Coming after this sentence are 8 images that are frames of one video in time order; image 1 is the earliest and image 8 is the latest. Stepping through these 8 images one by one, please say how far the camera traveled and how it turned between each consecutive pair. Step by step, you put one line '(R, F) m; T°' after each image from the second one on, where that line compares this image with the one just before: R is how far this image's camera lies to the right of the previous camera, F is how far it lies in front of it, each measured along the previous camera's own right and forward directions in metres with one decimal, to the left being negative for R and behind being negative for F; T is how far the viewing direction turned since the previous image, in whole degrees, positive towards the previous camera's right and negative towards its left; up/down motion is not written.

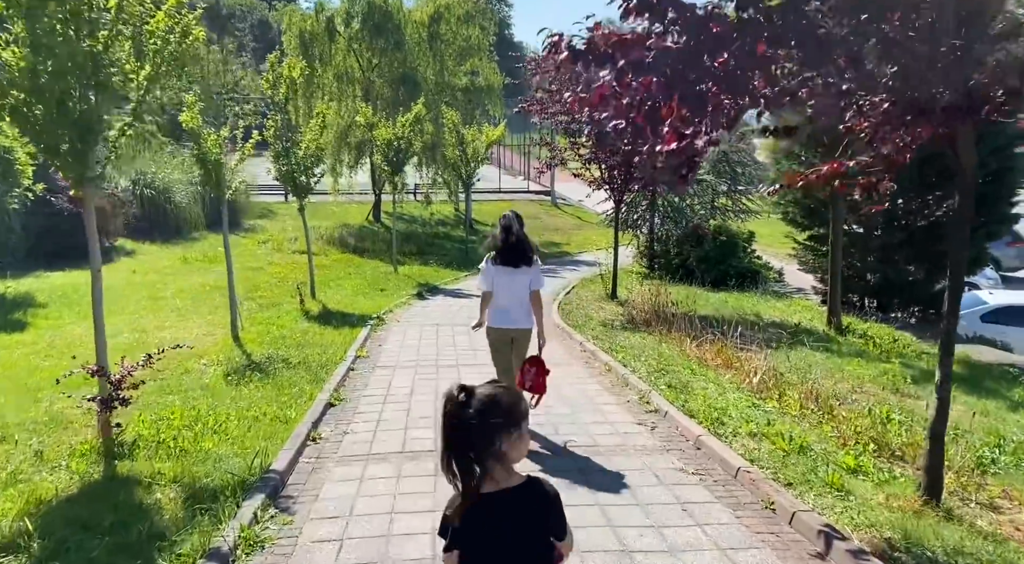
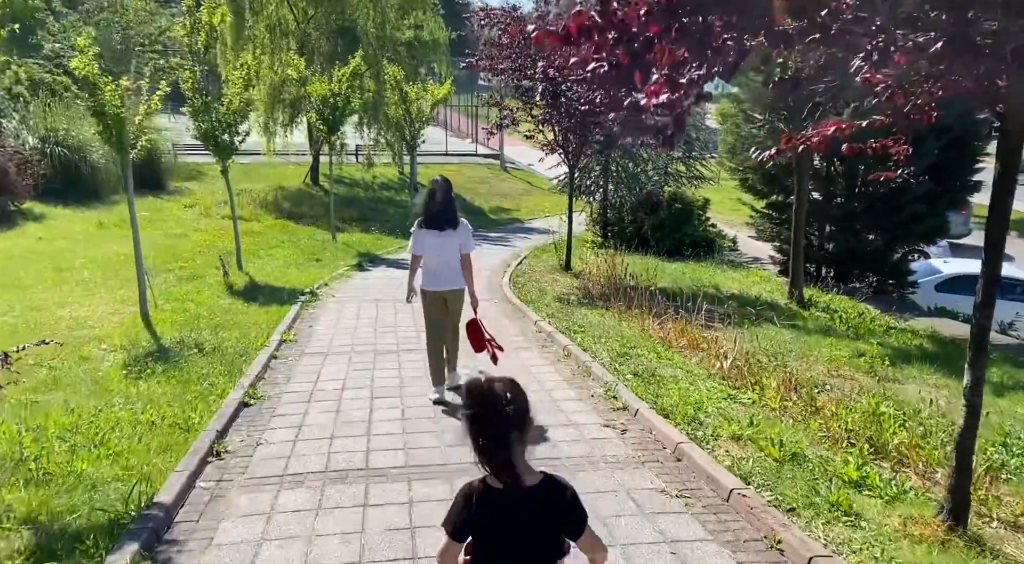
(0.0, +1.0) m; +4°
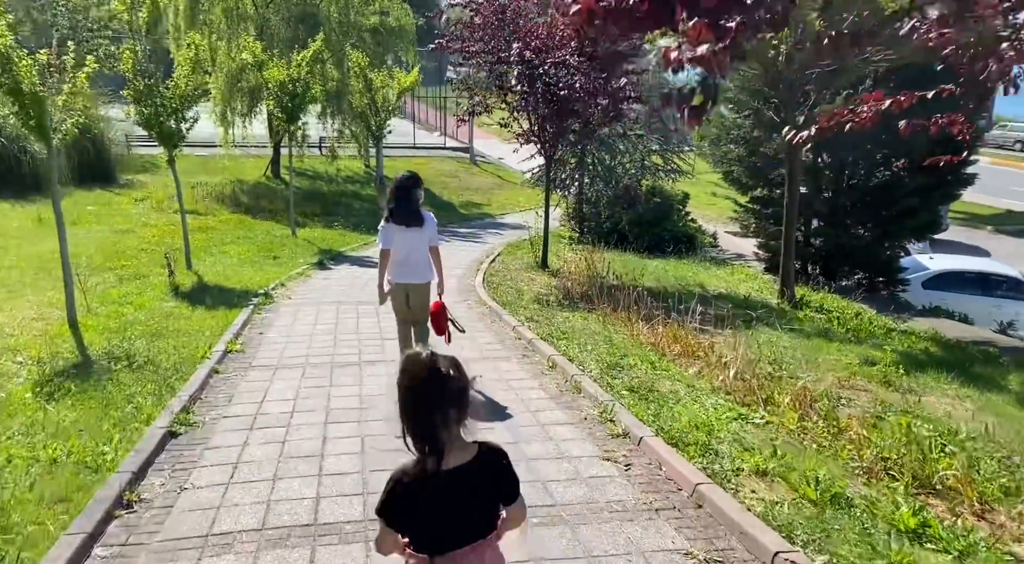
(-0.1, +0.9) m; +2°
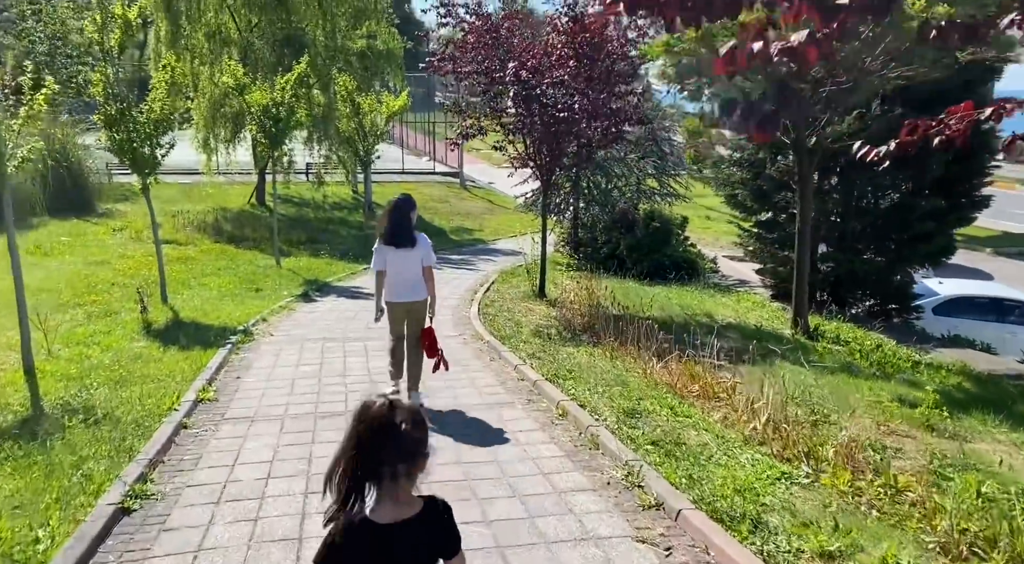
(-0.1, +0.7) m; +1°
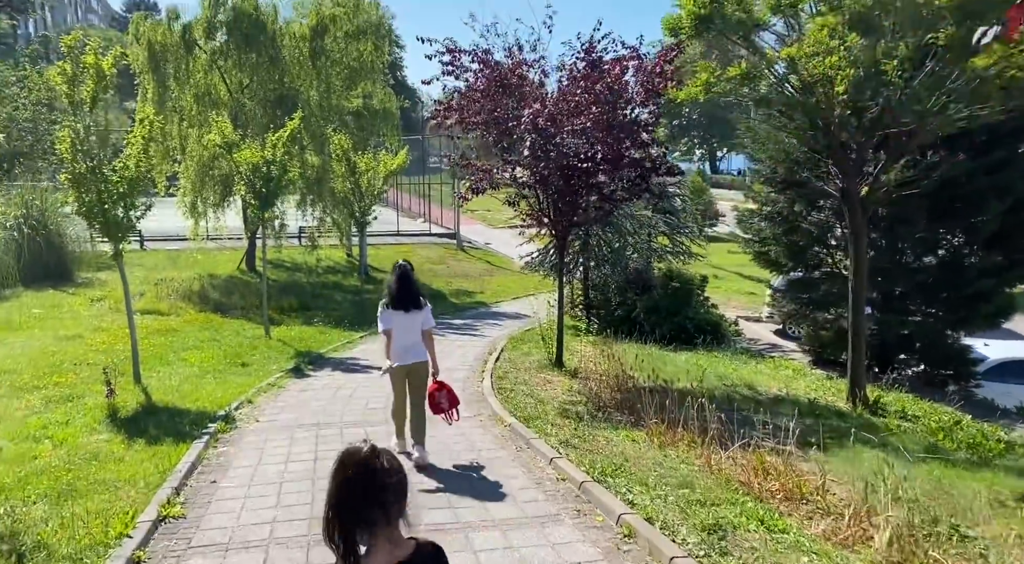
(-0.3, +1.3) m; +1°
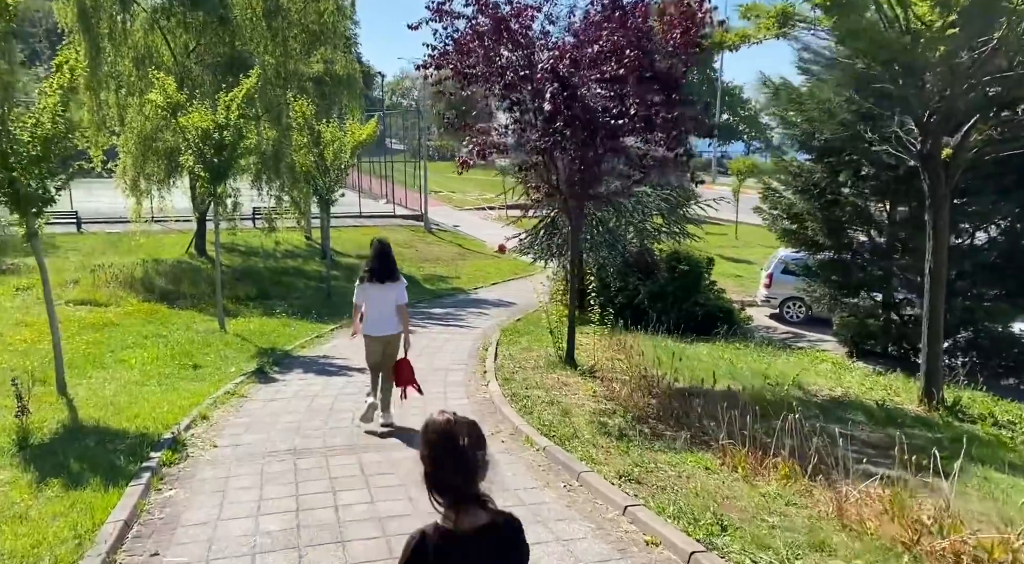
(-0.6, +1.8) m; +3°
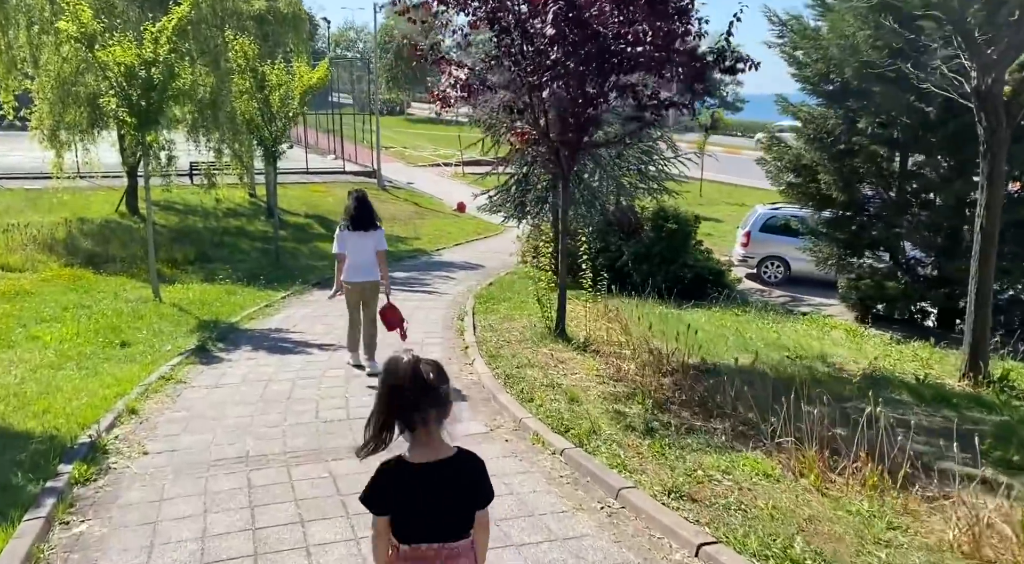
(-0.4, +1.3) m; +4°
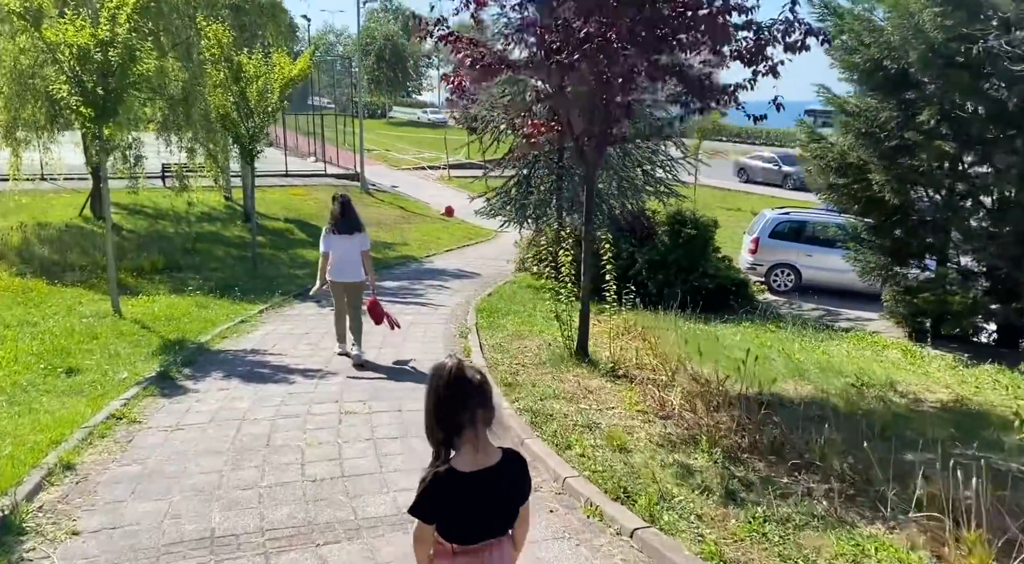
(-0.3, +1.3) m; +1°
